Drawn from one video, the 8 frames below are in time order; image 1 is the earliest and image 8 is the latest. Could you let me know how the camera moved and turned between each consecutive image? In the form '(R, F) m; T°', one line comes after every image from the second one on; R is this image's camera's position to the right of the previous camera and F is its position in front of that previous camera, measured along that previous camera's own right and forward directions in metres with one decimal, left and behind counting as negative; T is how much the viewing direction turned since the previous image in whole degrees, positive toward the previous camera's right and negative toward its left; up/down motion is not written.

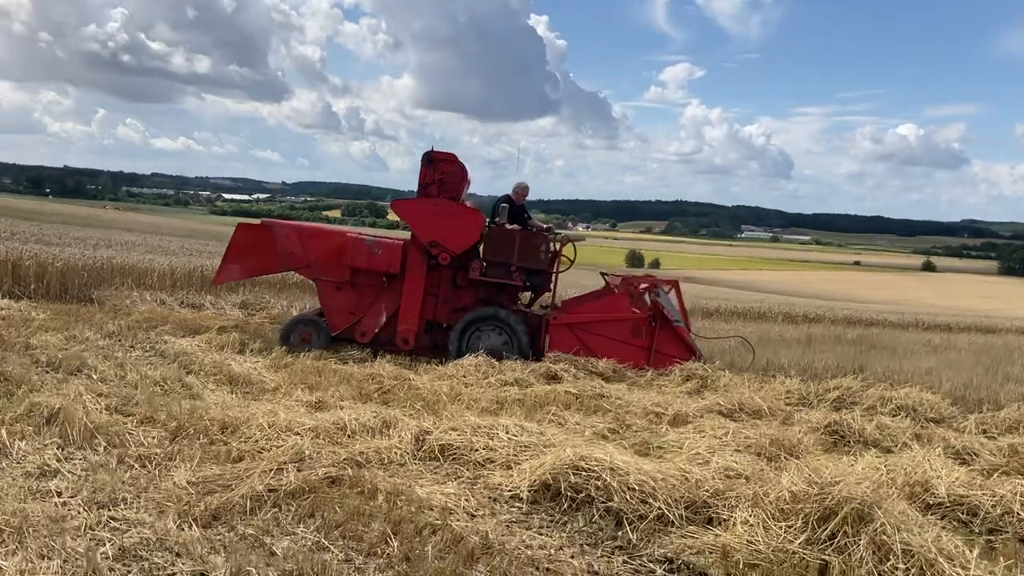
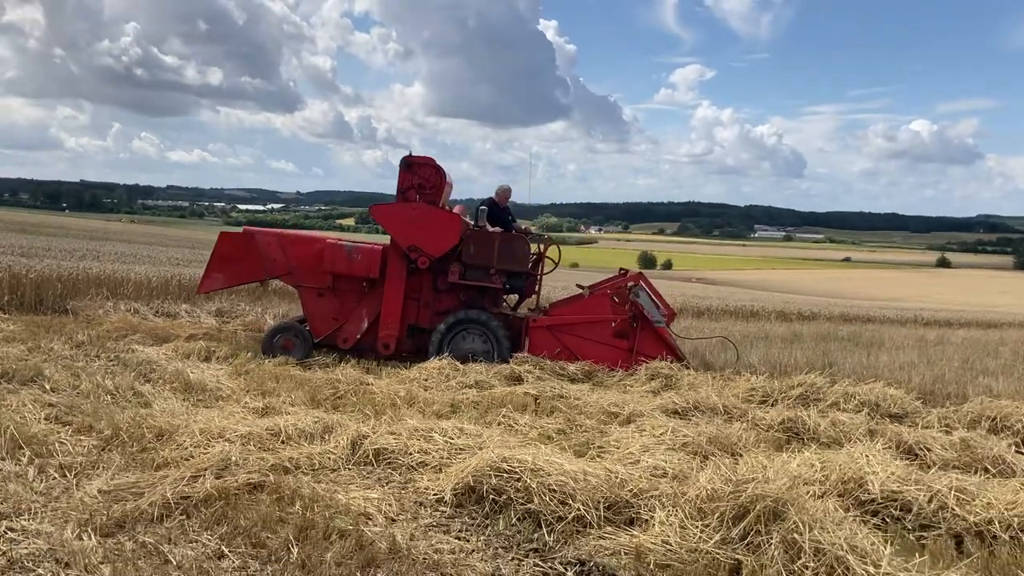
(+0.5, +0.1) m; -1°
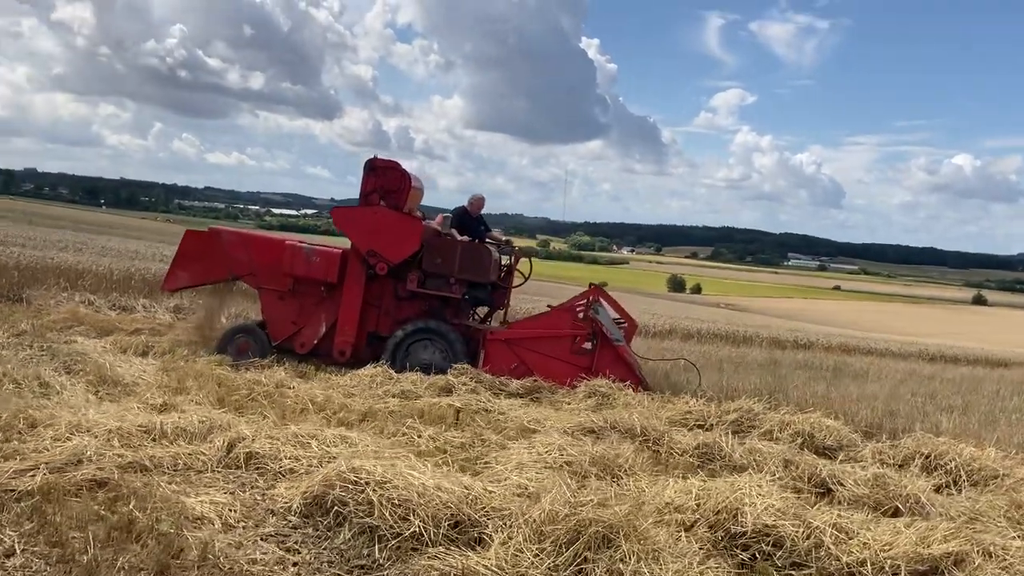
(+0.8, +0.2) m; -2°
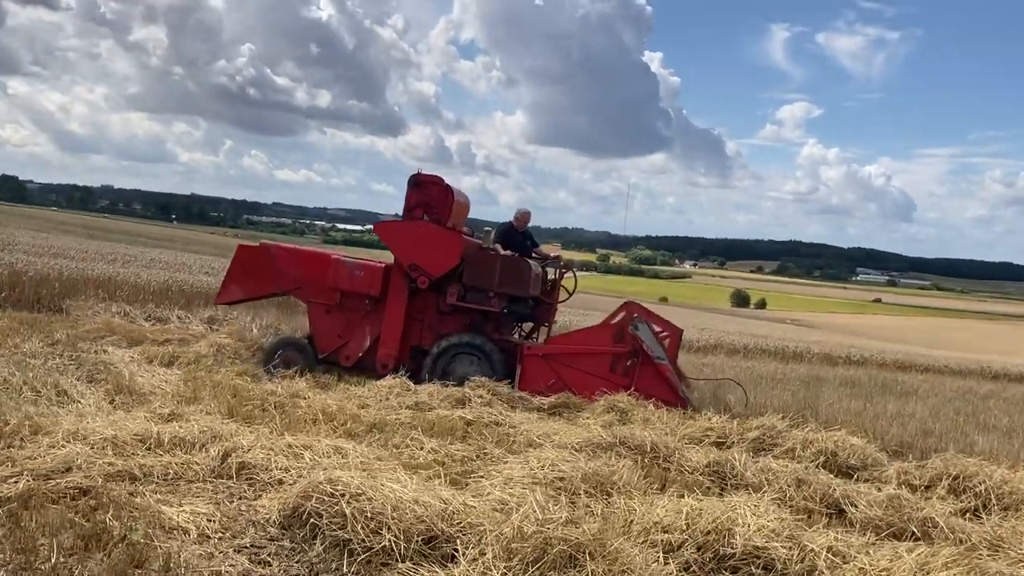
(+0.4, +0.1) m; -4°
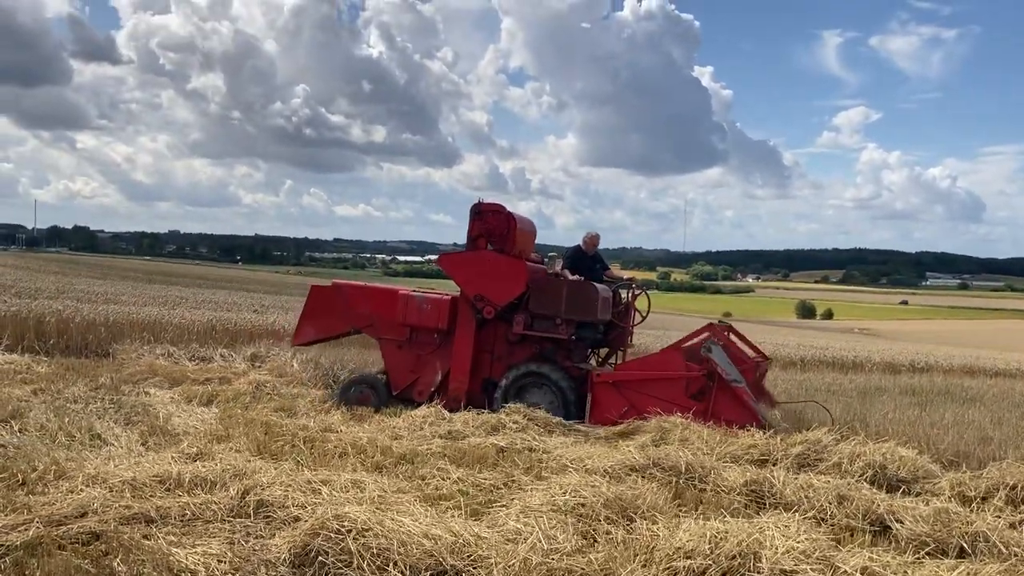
(+0.3, +0.1) m; -4°
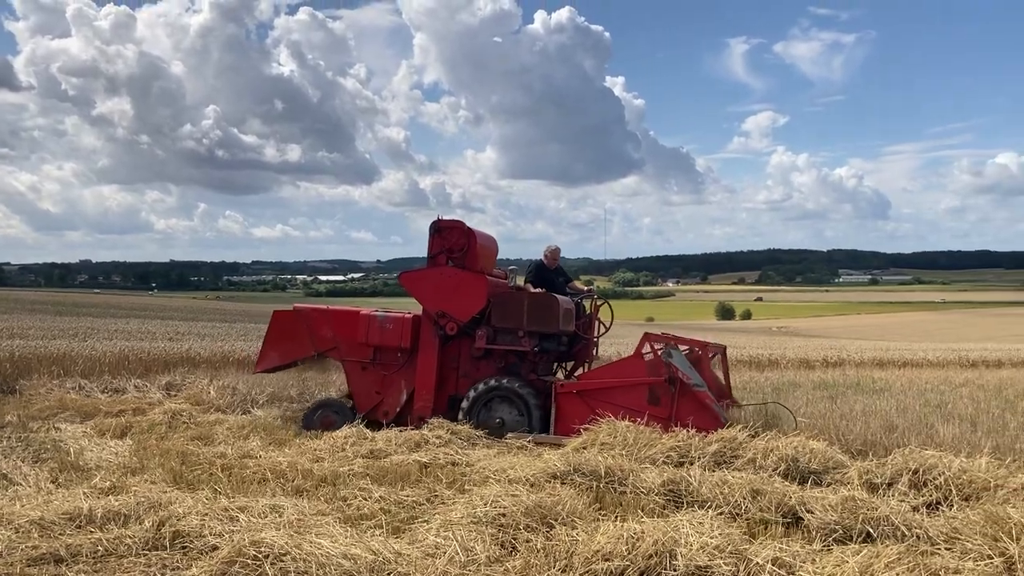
(+0.1, 0.0) m; +5°
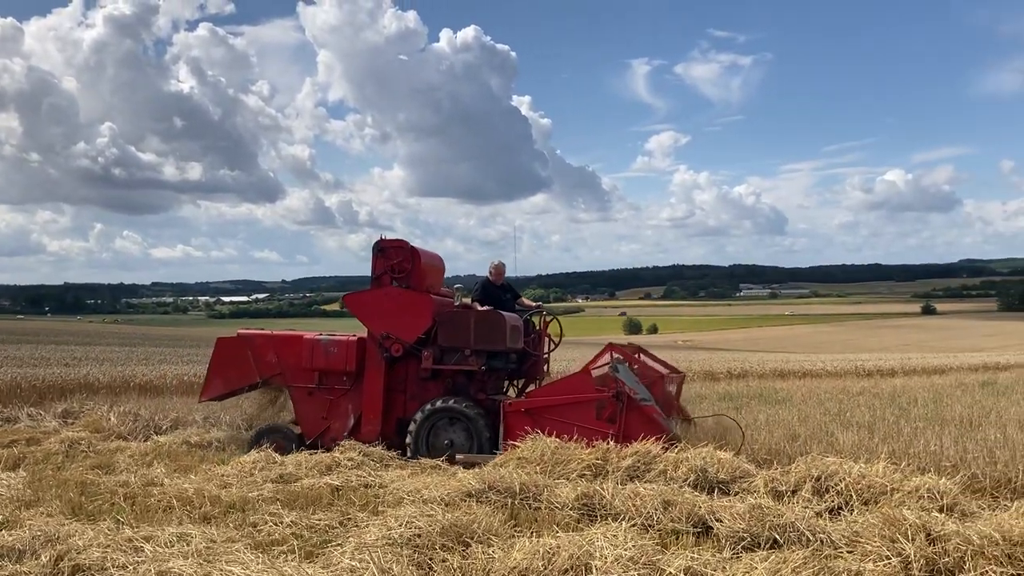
(0.0, 0.0) m; +5°
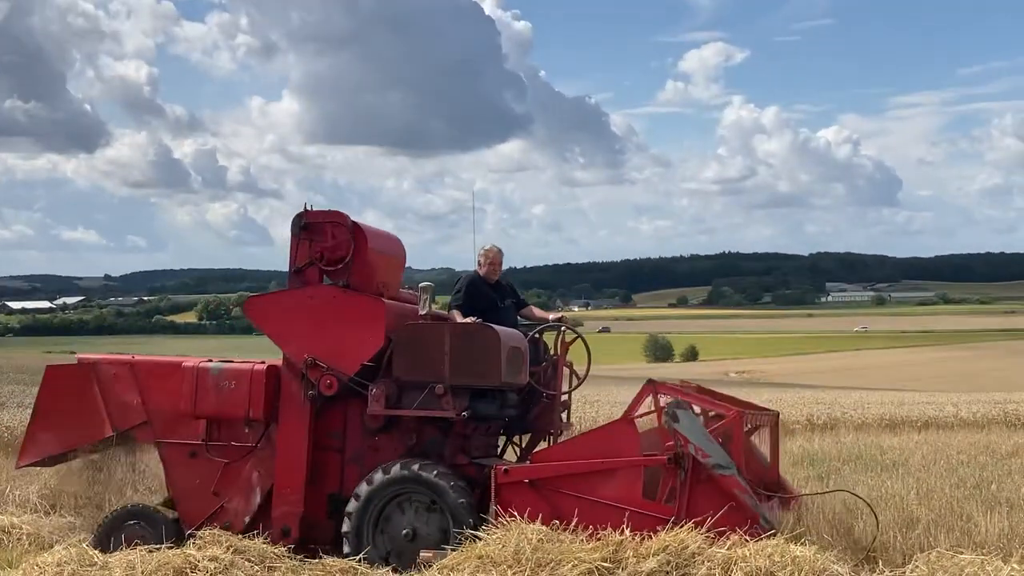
(+0.5, +2.4) m; -4°
